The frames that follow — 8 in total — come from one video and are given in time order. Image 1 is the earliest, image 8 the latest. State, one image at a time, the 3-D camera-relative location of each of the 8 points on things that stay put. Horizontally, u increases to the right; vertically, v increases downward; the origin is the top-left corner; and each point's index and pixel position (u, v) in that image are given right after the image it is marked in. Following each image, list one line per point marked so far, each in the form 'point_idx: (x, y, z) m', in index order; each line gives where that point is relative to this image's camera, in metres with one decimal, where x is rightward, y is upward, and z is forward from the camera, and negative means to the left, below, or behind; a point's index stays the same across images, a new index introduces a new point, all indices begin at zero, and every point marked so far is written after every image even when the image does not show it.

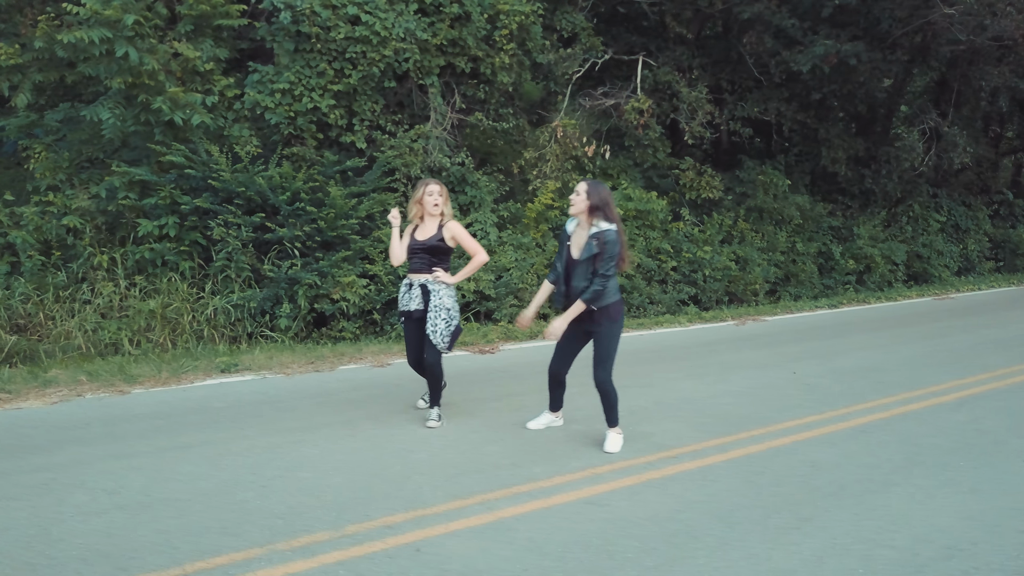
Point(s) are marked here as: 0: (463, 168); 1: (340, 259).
0: (-0.8, +1.9, +12.8) m
1: (-2.3, +0.4, +10.8) m
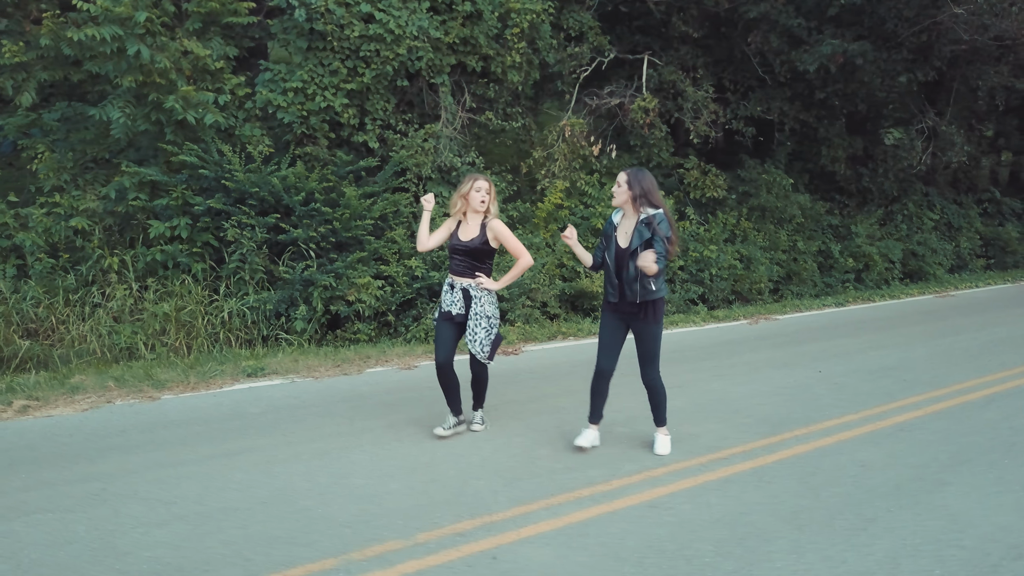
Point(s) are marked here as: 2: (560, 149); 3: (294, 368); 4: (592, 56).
0: (-0.6, +1.9, +12.7) m
1: (-2.0, +0.4, +10.7) m
2: (+0.8, +2.3, +13.6) m
3: (-2.1, -0.8, +8.2) m
4: (+1.4, +4.0, +14.3) m
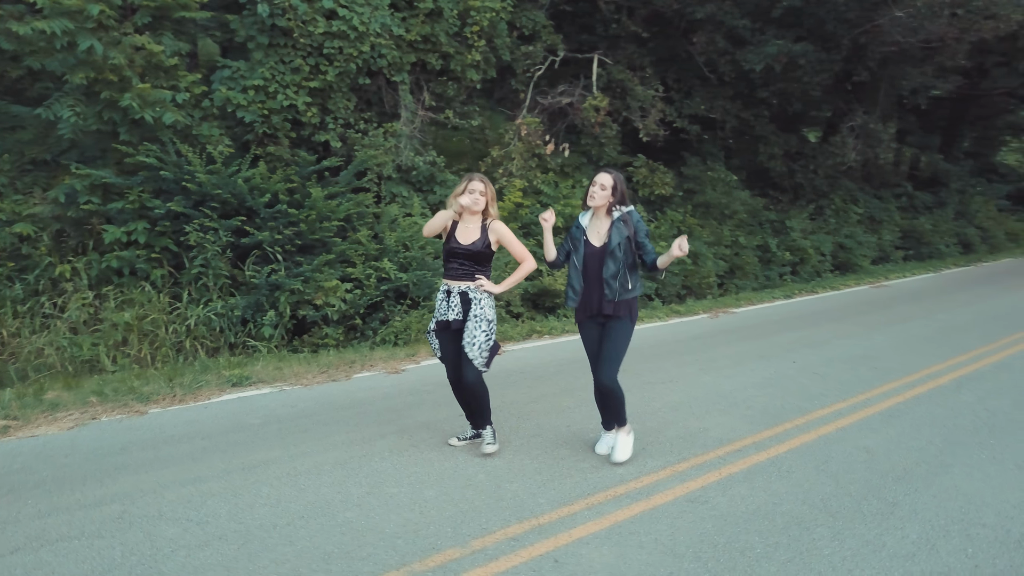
0: (-1.2, +1.8, +12.5) m
1: (-2.4, +0.3, +10.4) m
2: (+0.1, +2.3, +13.6) m
3: (-2.2, -0.8, +7.9) m
4: (+0.6, +4.0, +14.3) m
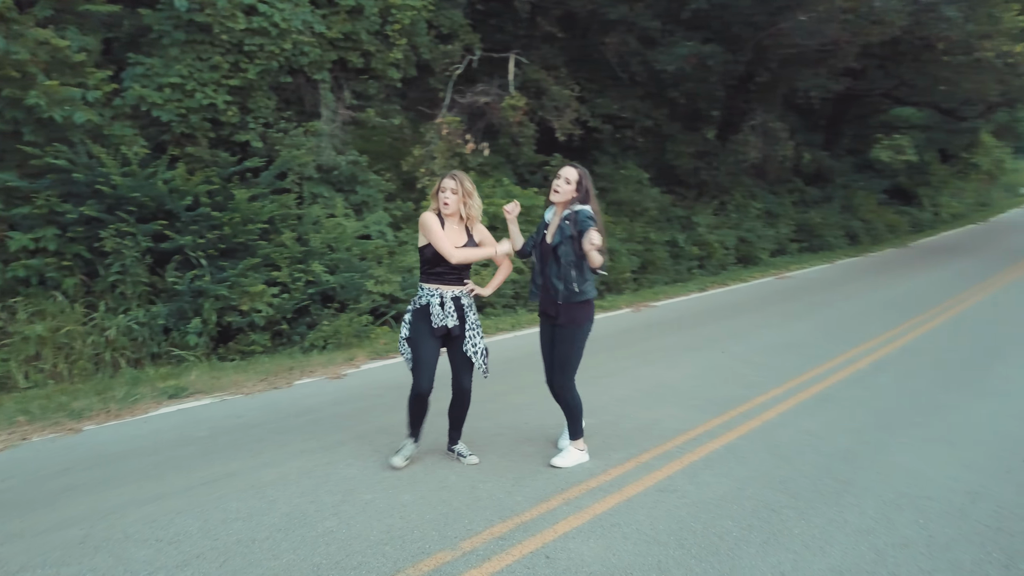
0: (-2.3, +1.8, +12.3) m
1: (-3.2, +0.3, +10.1) m
2: (-1.2, +2.3, +13.5) m
3: (-2.7, -0.9, +7.6) m
4: (-0.8, +4.0, +14.3) m
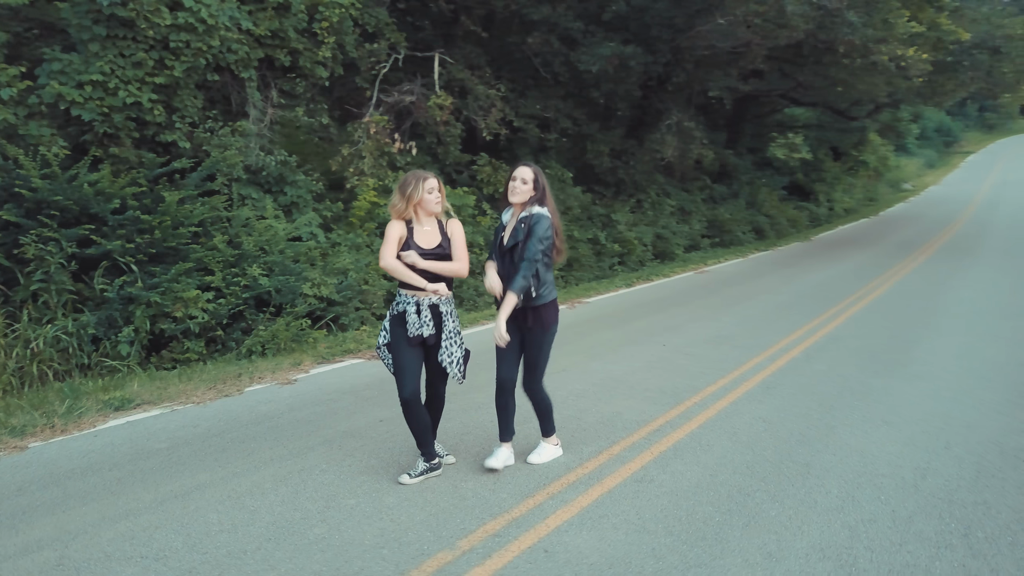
0: (-3.3, +1.8, +12.0) m
1: (-3.9, +0.2, +9.7) m
2: (-2.3, +2.3, +13.4) m
3: (-3.0, -0.9, +7.3) m
4: (-2.1, +4.0, +14.2) m
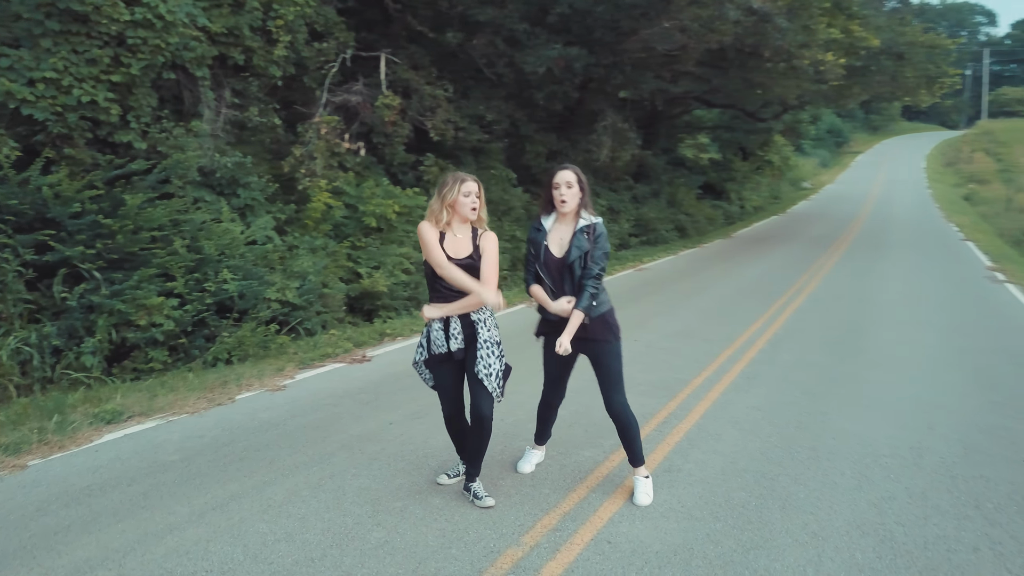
0: (-3.8, +1.7, +11.6) m
1: (-4.1, +0.1, +9.3) m
2: (-3.1, +2.2, +13.1) m
3: (-3.0, -1.0, +7.0) m
4: (-2.9, +4.0, +13.9) m
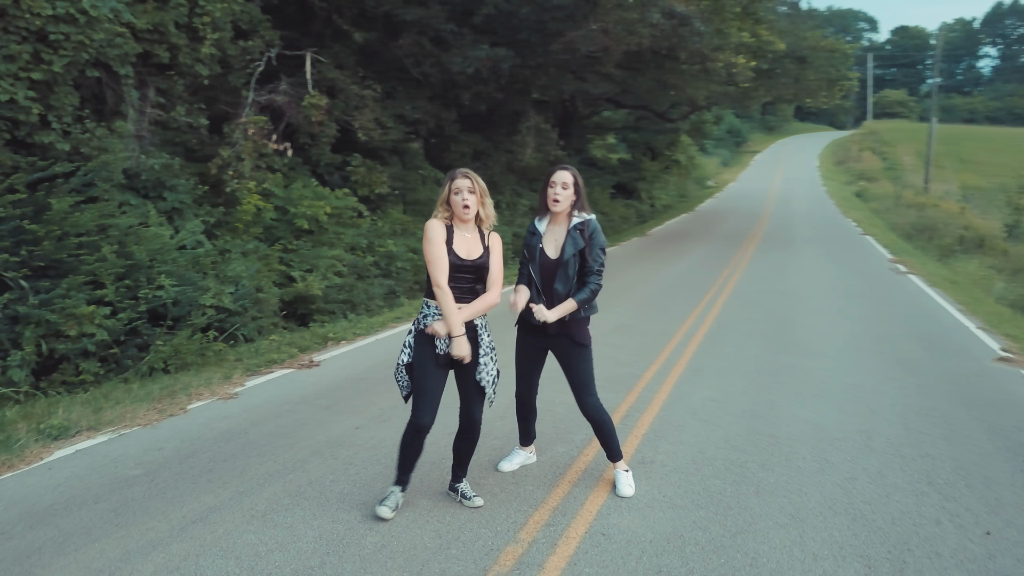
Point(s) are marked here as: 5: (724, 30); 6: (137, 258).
0: (-4.7, +1.6, +11.2) m
1: (-4.7, 0.0, +8.8) m
2: (-4.1, +2.1, +12.7) m
3: (-3.3, -1.1, +6.7) m
4: (-4.1, +3.9, +13.6) m
5: (+4.9, +5.9, +19.1) m
6: (-4.4, +0.3, +9.8) m
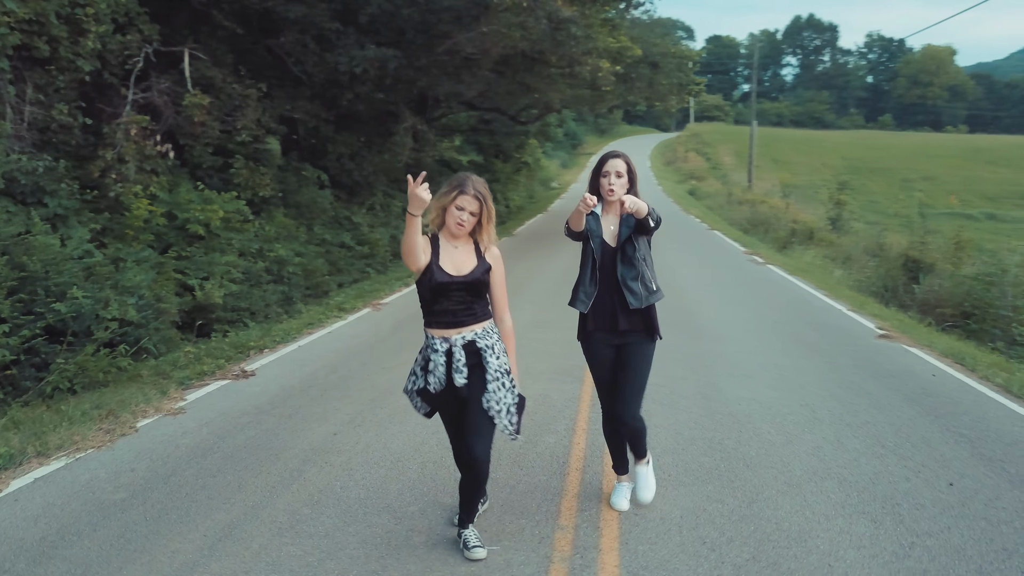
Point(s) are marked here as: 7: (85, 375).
0: (-5.8, +1.4, +10.3) m
1: (-5.3, -0.1, +8.0) m
2: (-5.5, +2.0, +11.9) m
3: (-3.4, -1.2, +6.1) m
4: (-5.7, +3.7, +12.7) m
5: (+1.9, +6.1, +19.9) m
6: (-5.2, +0.2, +8.9) m
7: (-4.4, -0.9, +8.7) m
